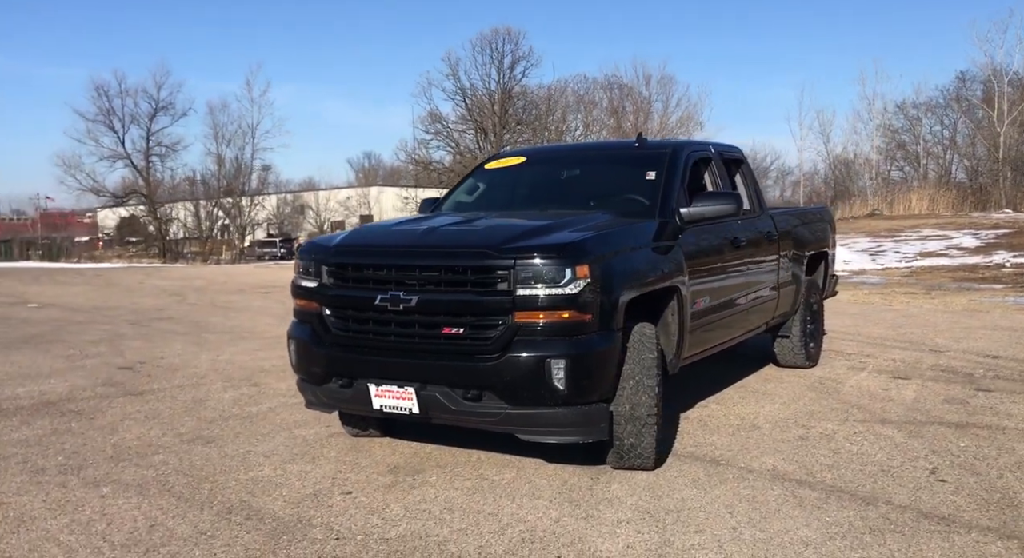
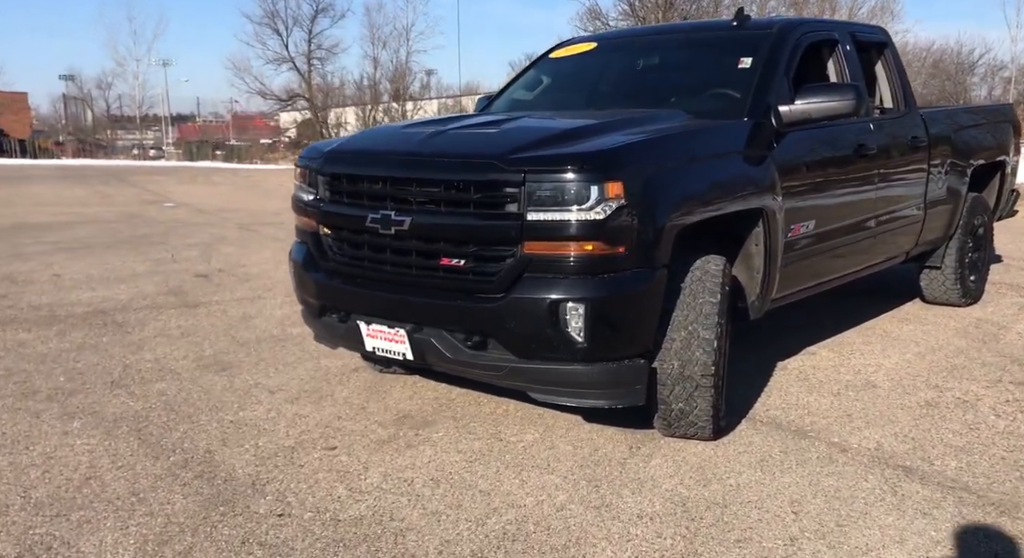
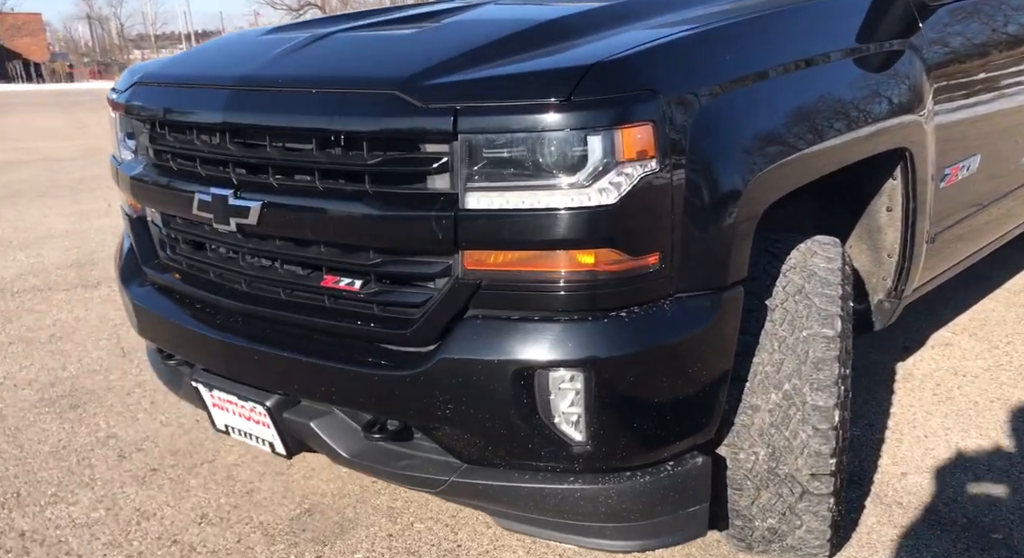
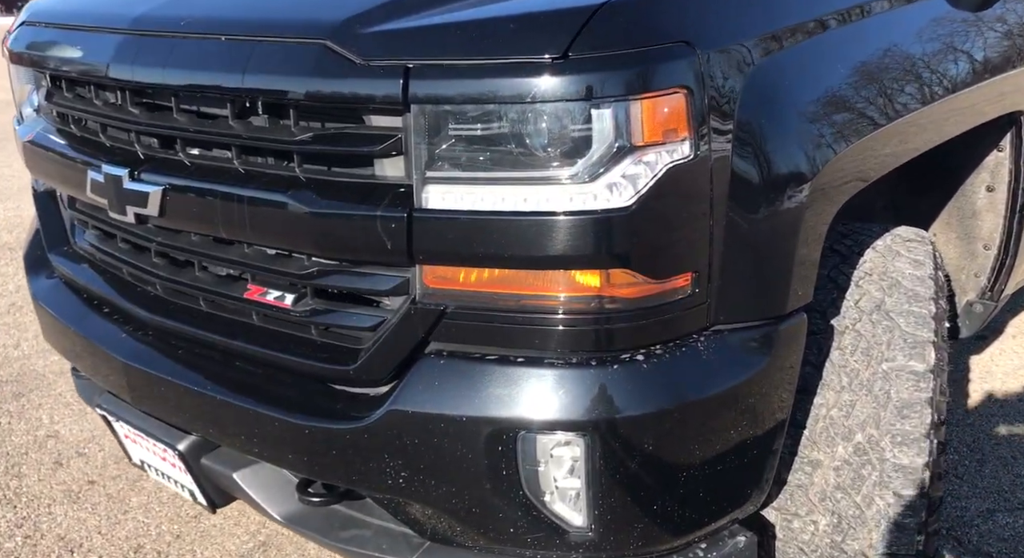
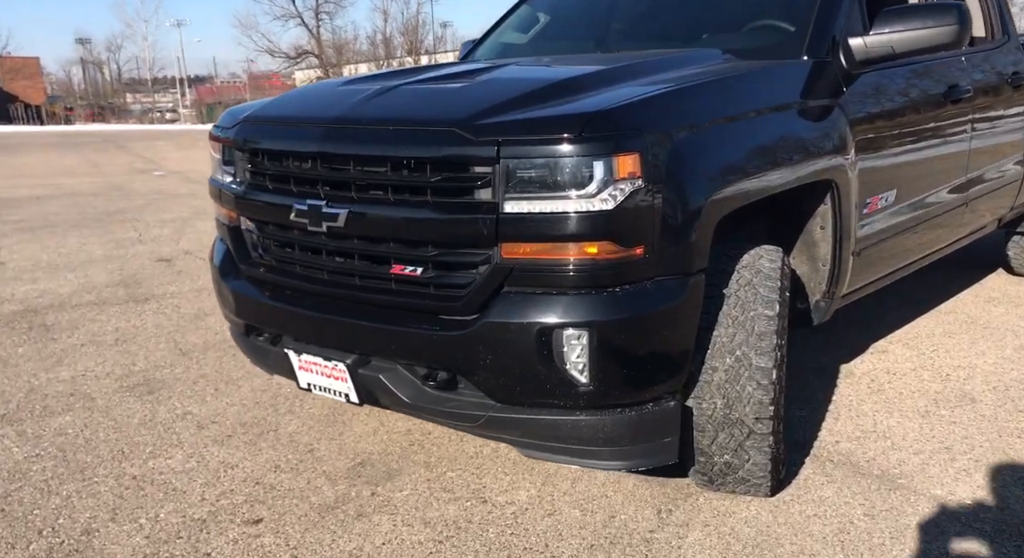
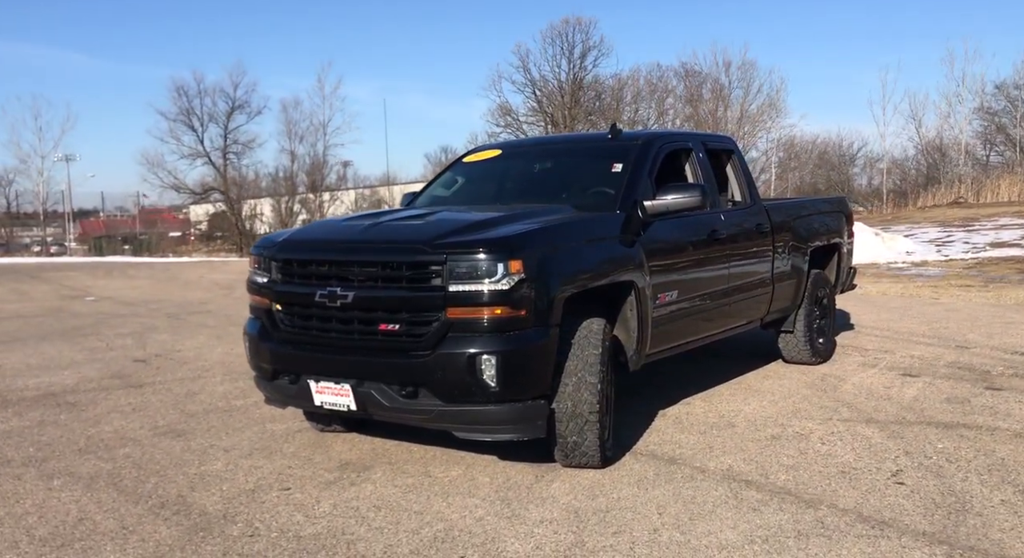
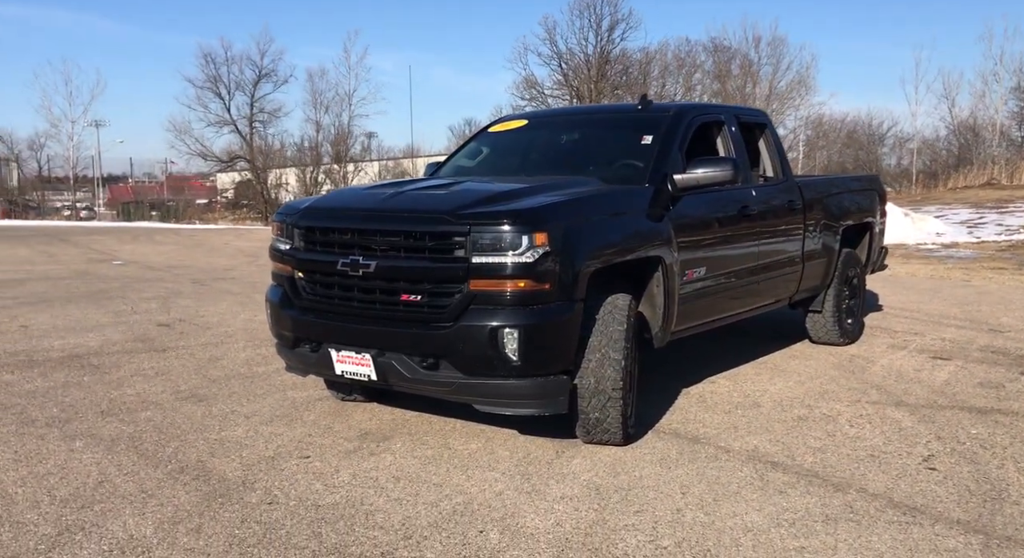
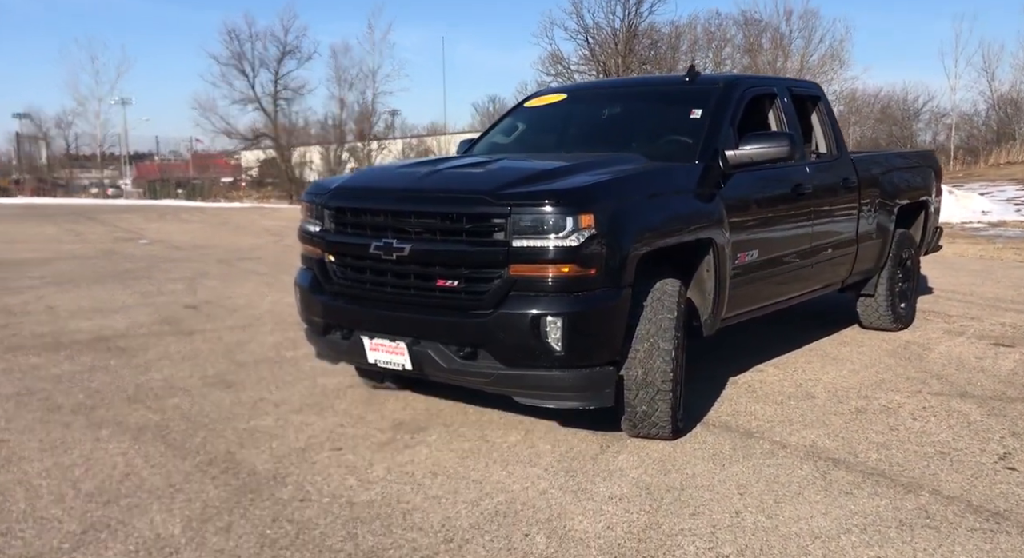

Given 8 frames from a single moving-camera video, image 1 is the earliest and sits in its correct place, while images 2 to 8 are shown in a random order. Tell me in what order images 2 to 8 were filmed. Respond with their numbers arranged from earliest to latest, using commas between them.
6, 7, 8, 2, 5, 3, 4
